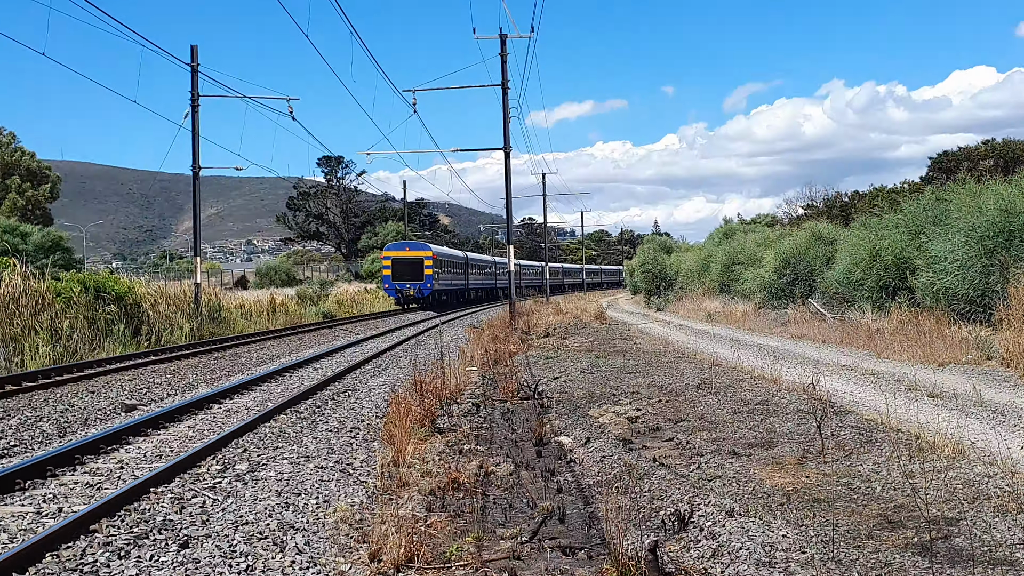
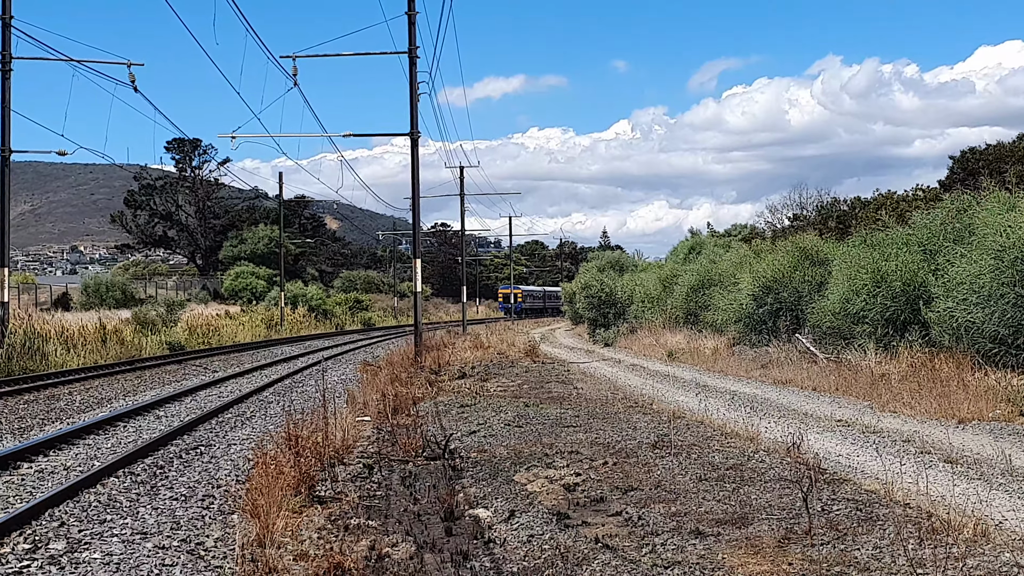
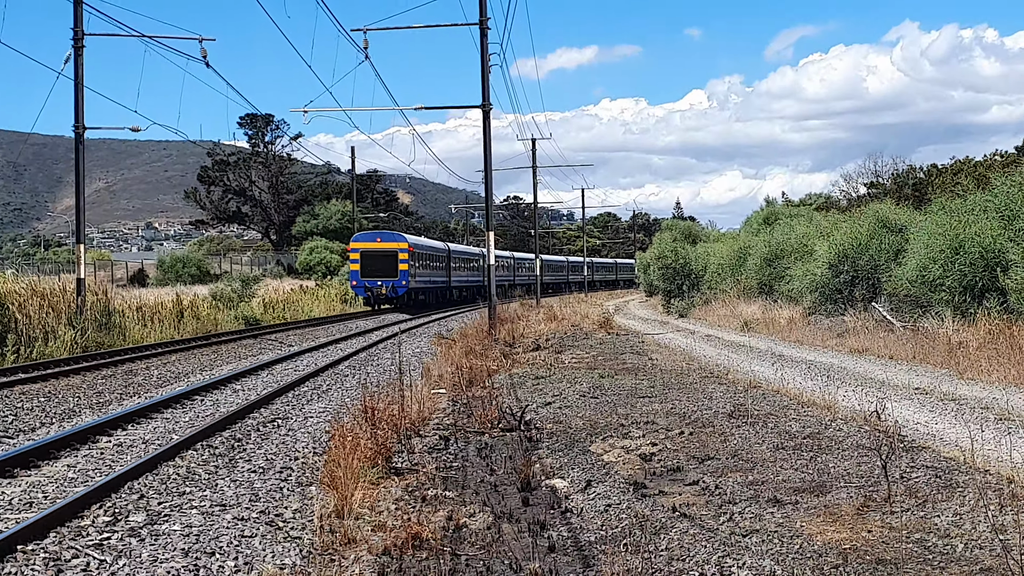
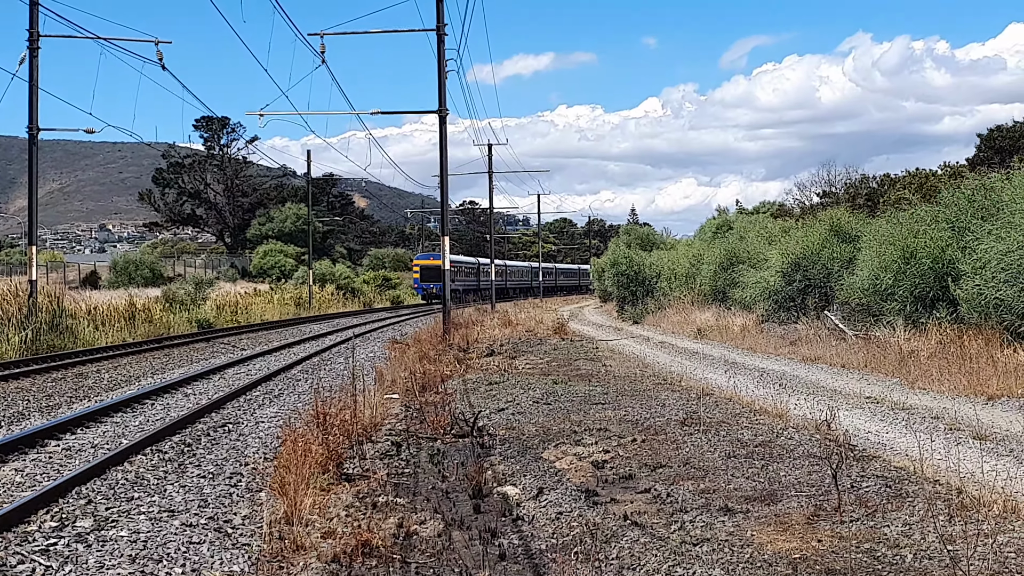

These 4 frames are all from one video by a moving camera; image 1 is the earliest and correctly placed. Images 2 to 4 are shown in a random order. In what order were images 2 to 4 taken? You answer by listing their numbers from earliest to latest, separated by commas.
3, 4, 2
